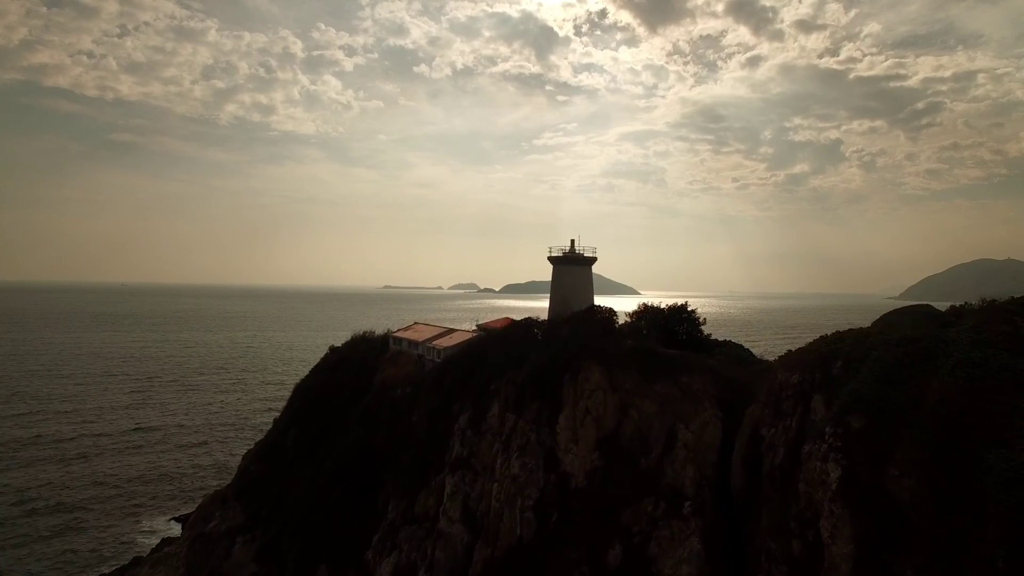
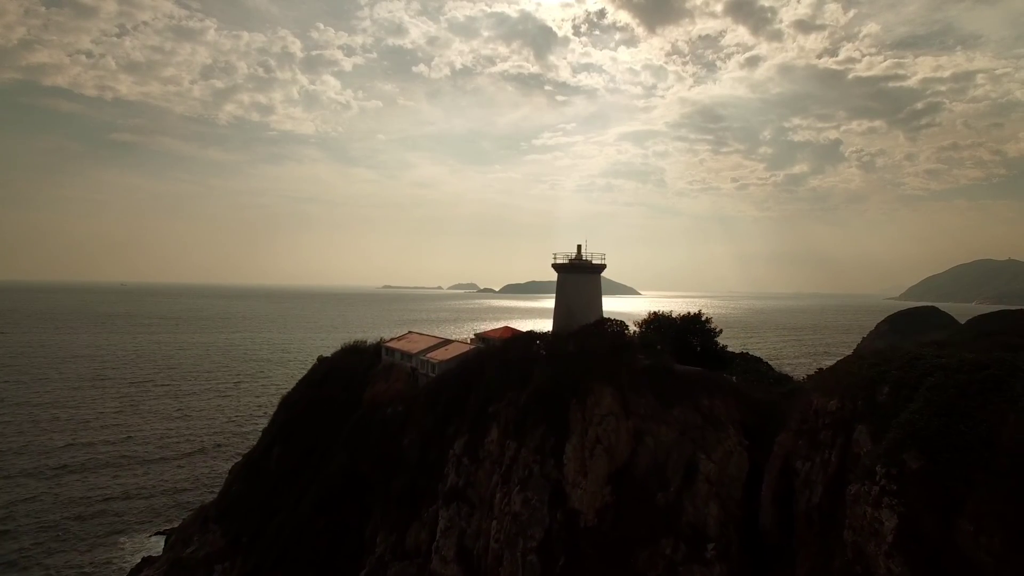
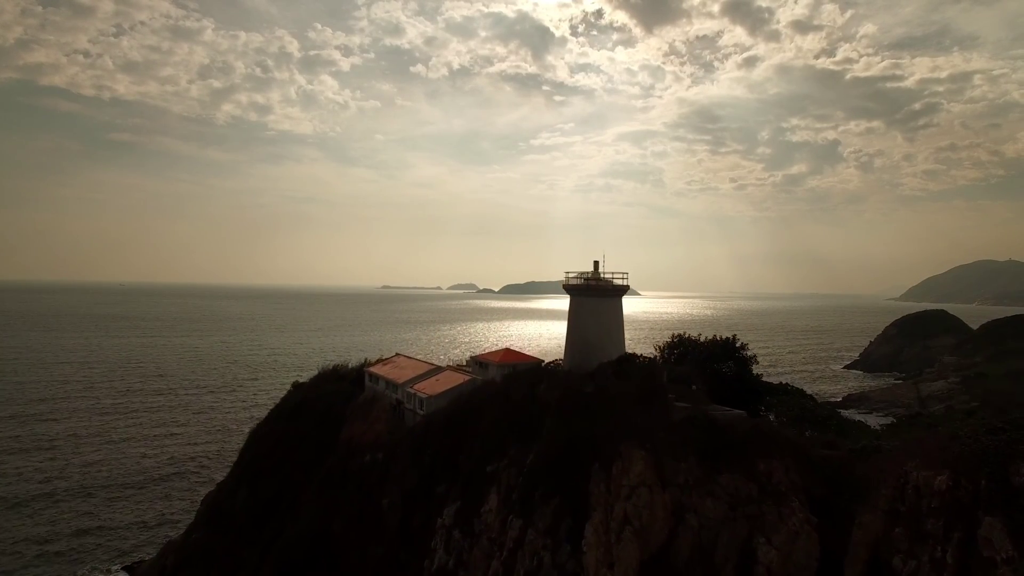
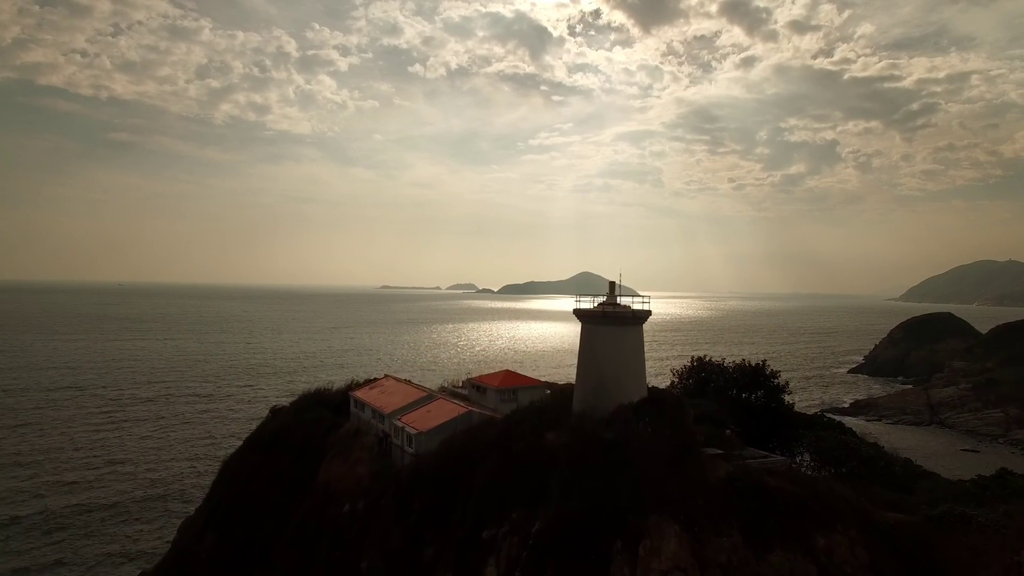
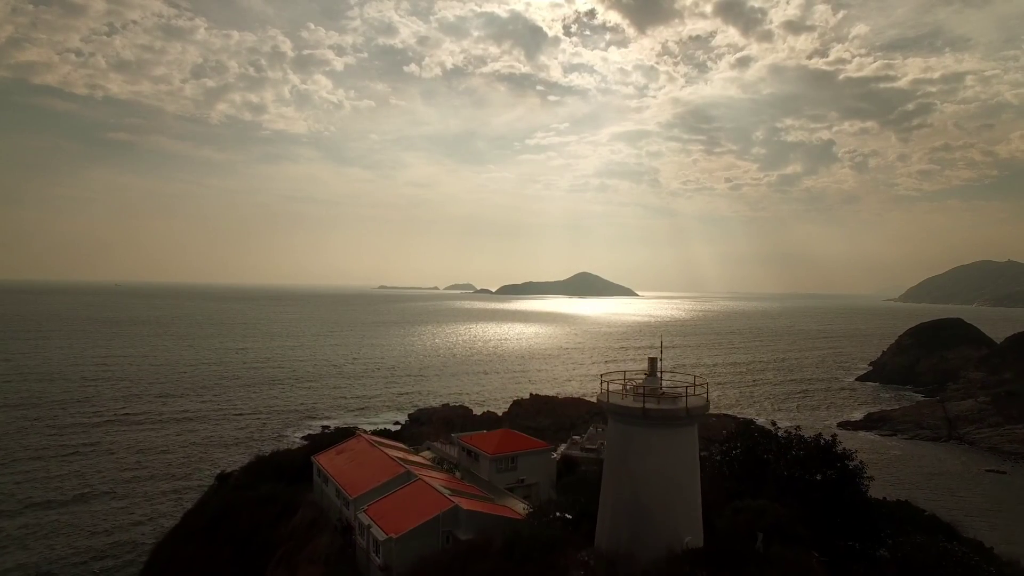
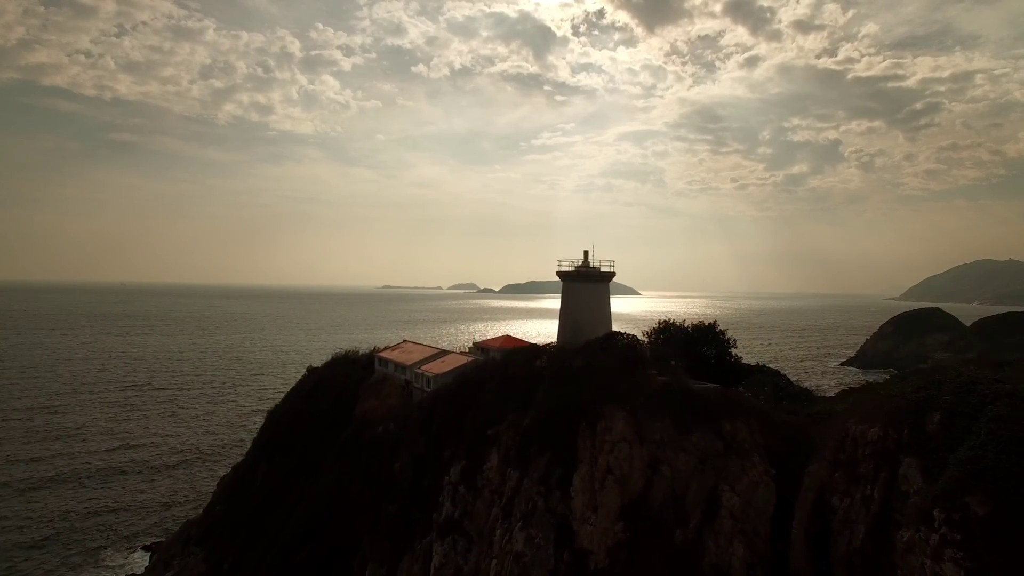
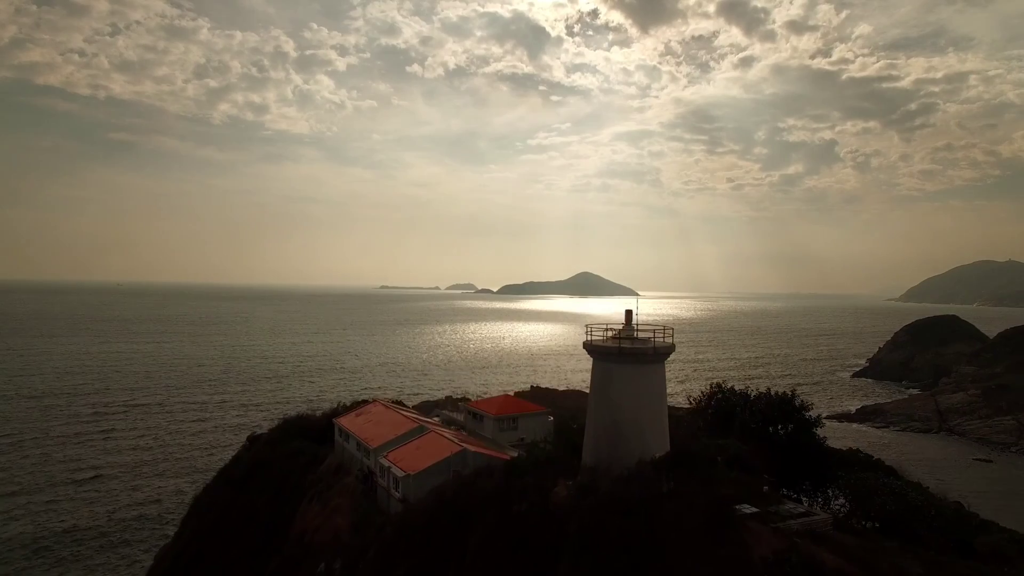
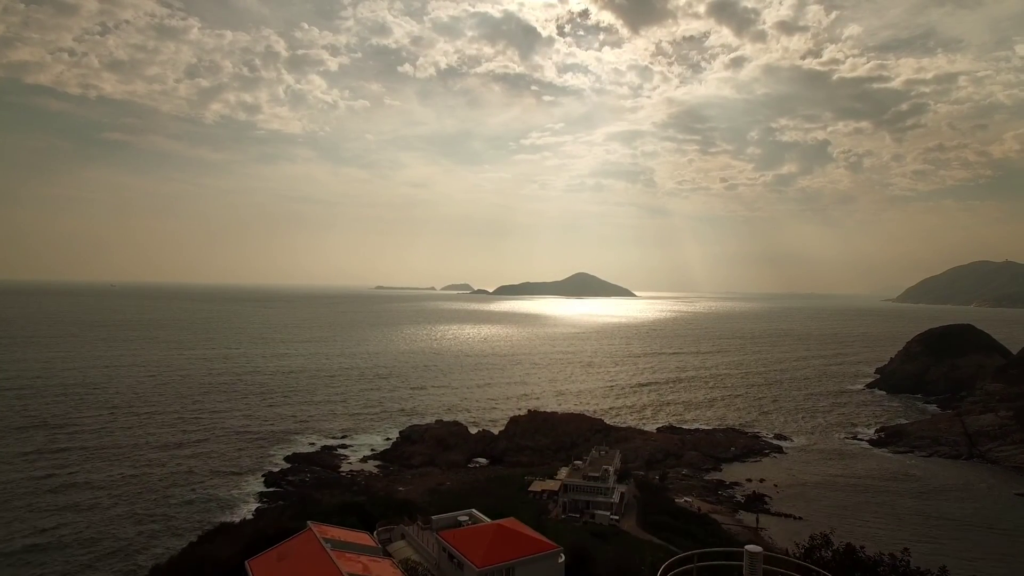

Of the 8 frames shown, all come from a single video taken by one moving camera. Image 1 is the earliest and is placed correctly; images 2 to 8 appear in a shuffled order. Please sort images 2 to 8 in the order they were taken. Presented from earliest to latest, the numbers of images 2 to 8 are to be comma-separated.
2, 6, 3, 4, 7, 5, 8
